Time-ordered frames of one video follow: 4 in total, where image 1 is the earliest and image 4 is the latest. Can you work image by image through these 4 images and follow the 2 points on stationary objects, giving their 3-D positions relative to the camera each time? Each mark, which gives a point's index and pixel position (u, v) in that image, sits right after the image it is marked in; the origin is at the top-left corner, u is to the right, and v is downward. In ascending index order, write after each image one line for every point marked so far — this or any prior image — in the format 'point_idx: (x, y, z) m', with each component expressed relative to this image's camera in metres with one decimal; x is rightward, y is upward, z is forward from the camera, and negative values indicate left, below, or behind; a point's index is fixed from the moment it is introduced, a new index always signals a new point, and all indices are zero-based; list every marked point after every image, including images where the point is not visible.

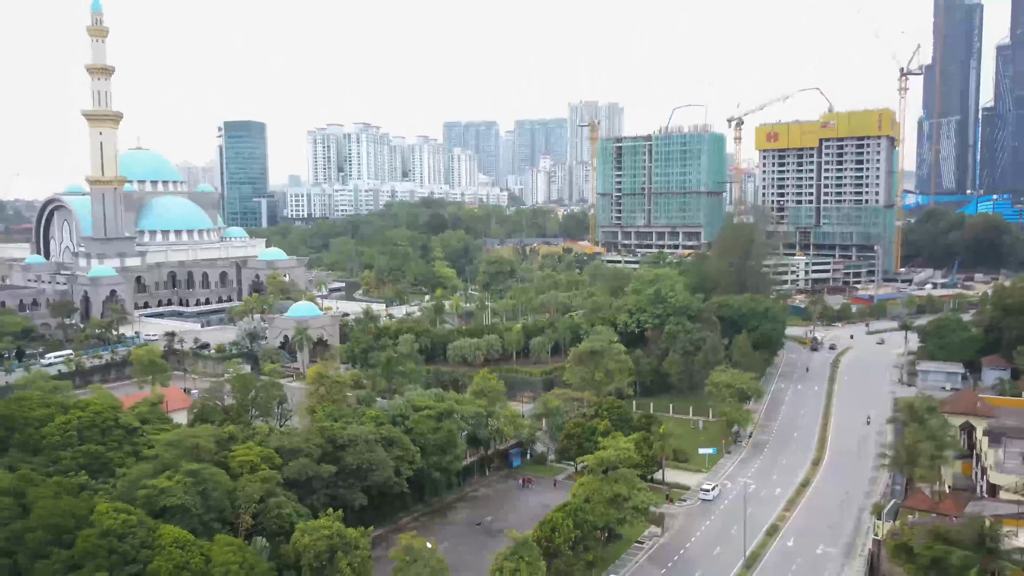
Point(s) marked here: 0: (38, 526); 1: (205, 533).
0: (-9.9, -5.0, +17.3) m
1: (-7.4, -5.9, +19.8) m
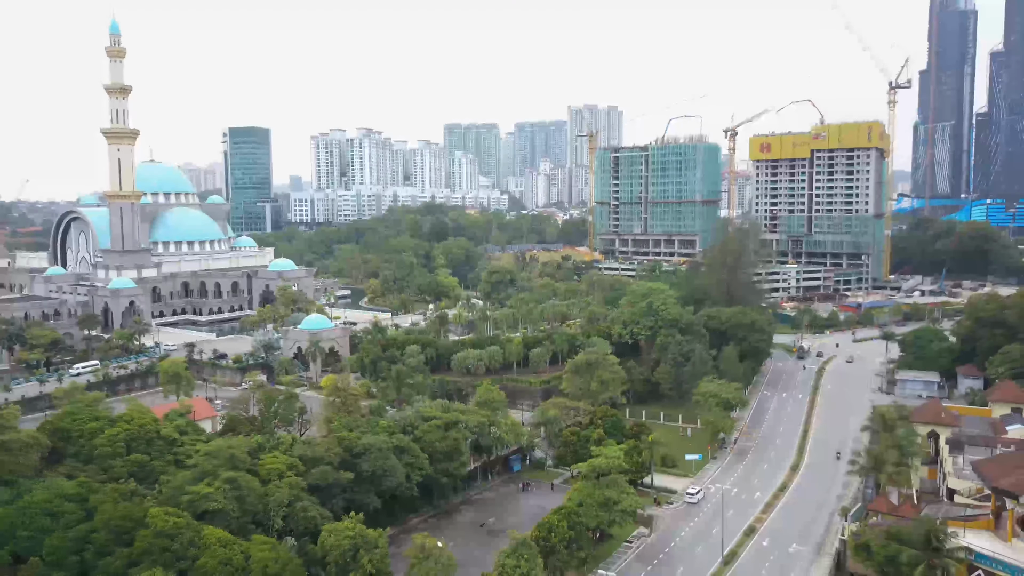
0: (-9.9, -5.8, +19.9) m
1: (-7.4, -6.6, +22.5) m
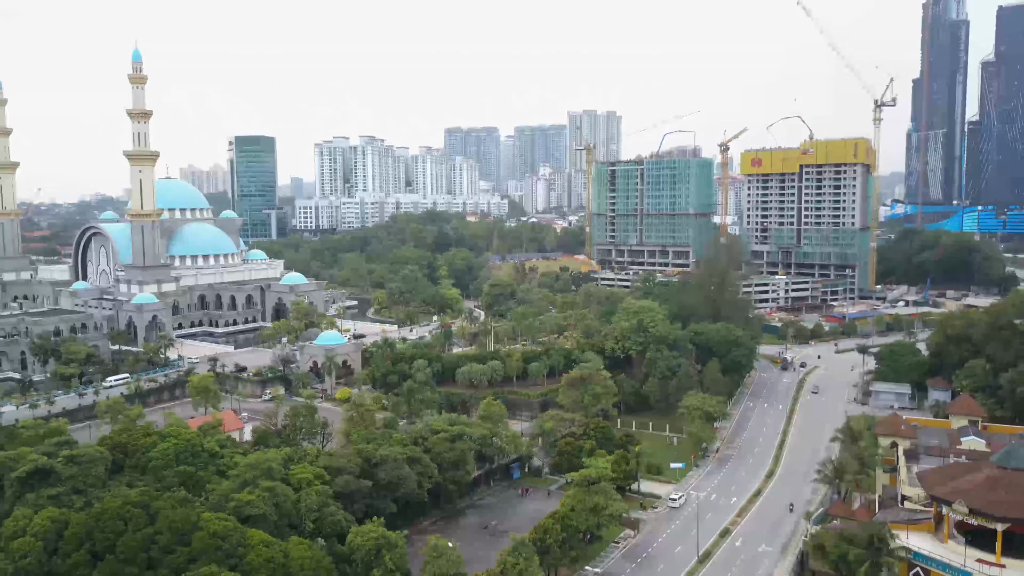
0: (-9.9, -6.9, +23.4) m
1: (-7.3, -7.8, +26.0) m
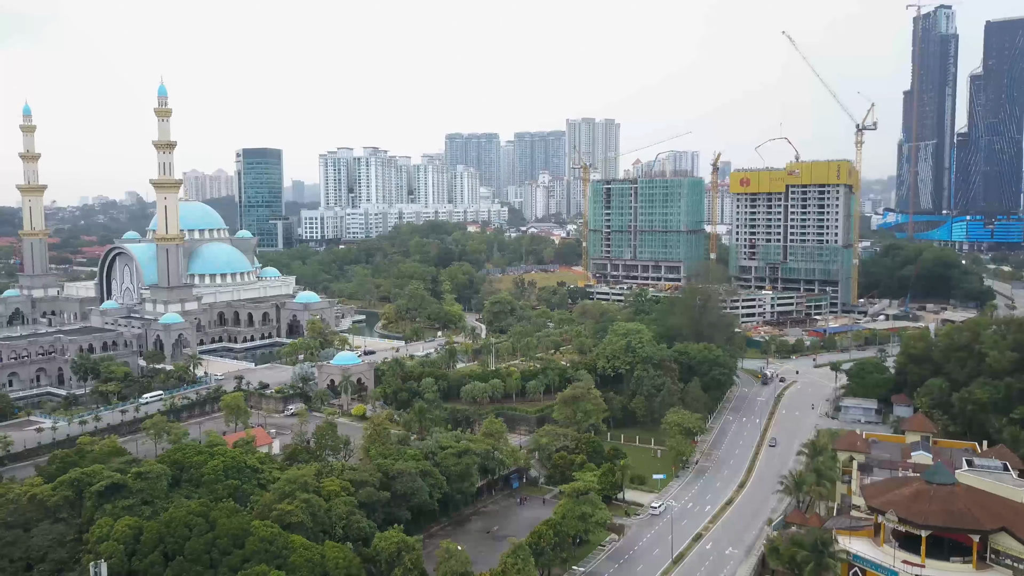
0: (-9.9, -8.5, +28.2) m
1: (-7.4, -9.3, +30.8) m
